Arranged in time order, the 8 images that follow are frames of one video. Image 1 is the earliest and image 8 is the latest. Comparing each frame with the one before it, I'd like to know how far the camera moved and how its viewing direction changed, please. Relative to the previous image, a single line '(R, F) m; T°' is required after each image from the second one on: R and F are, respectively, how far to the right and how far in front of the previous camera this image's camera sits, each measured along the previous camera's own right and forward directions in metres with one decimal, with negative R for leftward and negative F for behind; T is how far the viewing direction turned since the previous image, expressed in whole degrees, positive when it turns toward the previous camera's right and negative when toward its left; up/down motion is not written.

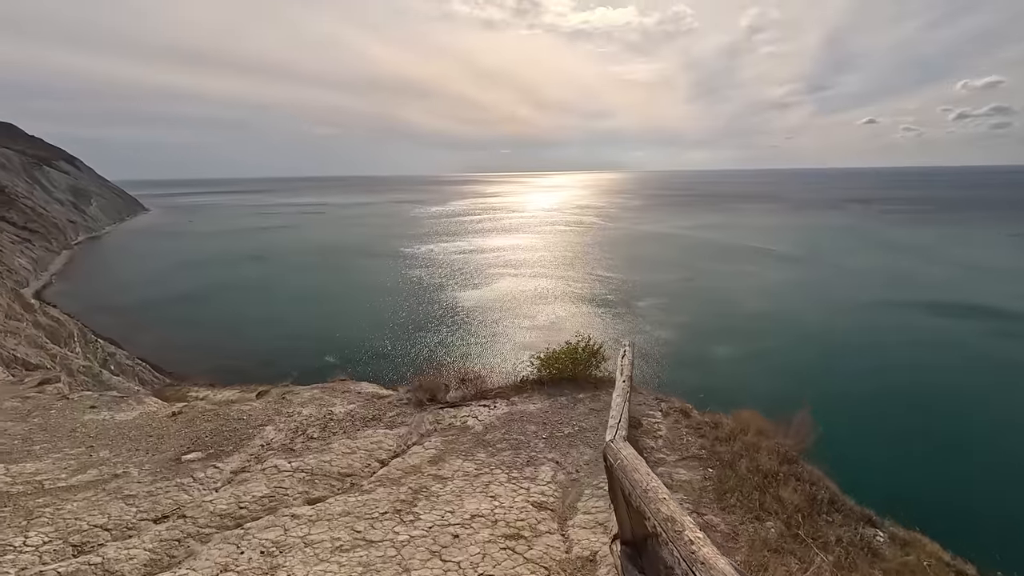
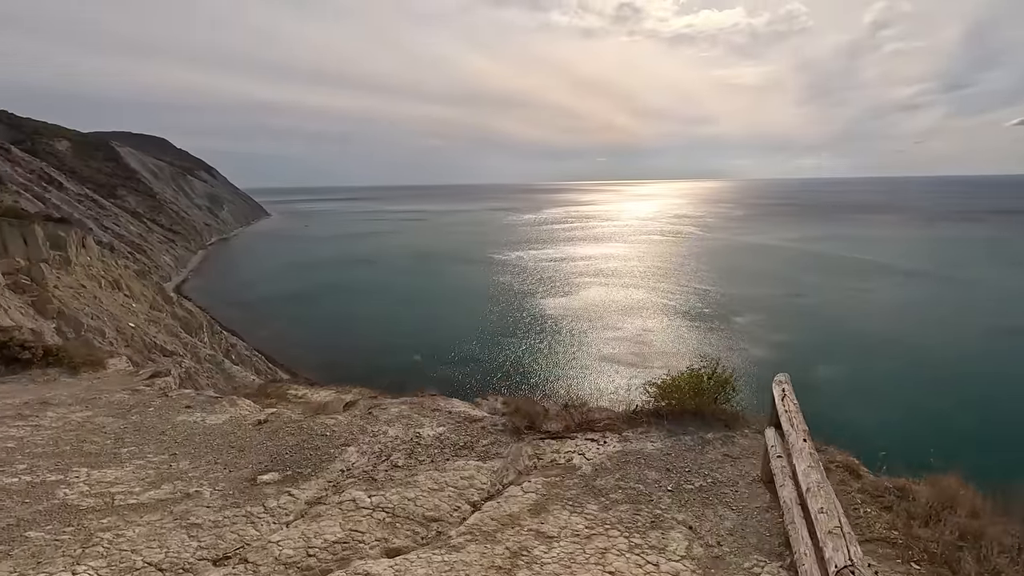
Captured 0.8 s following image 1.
(-0.2, +0.8) m; -10°
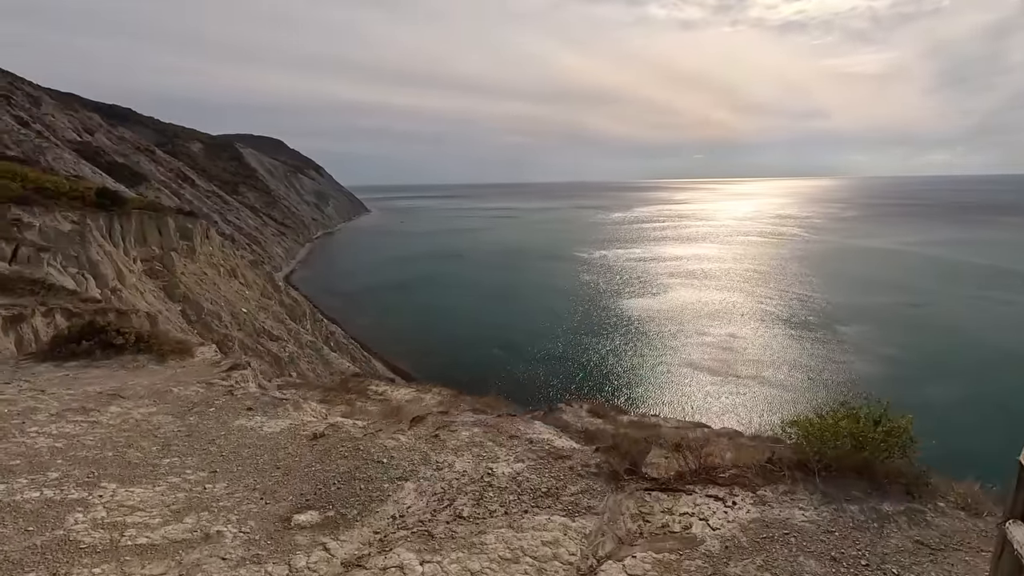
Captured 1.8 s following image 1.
(-0.1, +1.0) m; -9°
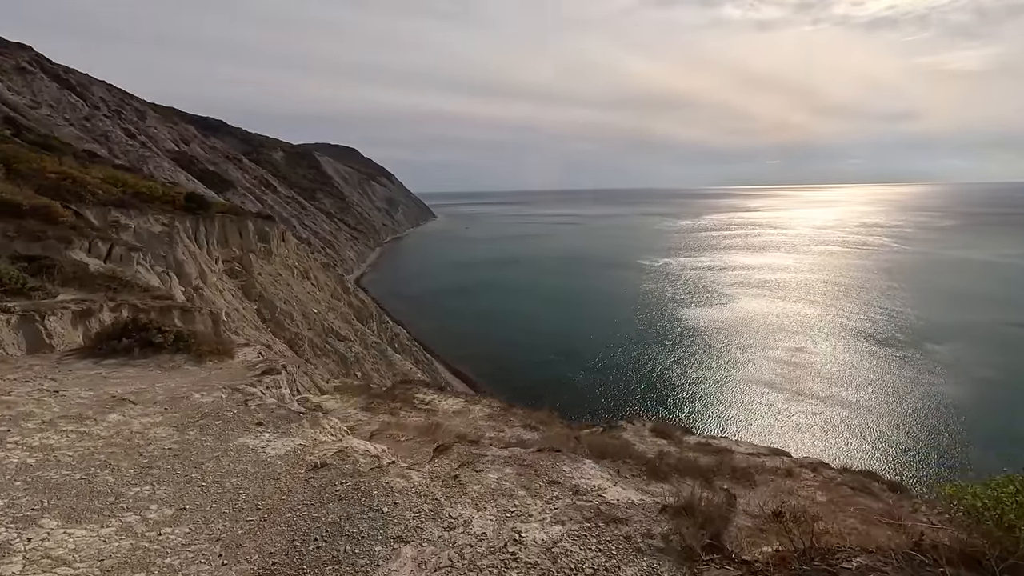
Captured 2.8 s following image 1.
(+0.1, +1.0) m; -7°
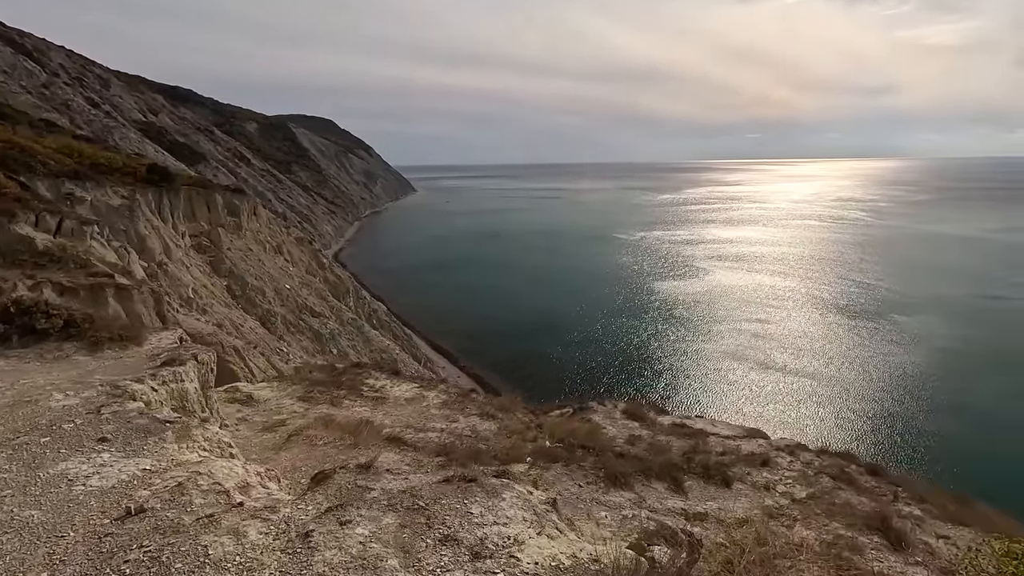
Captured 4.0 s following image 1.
(+0.5, +1.1) m; +2°
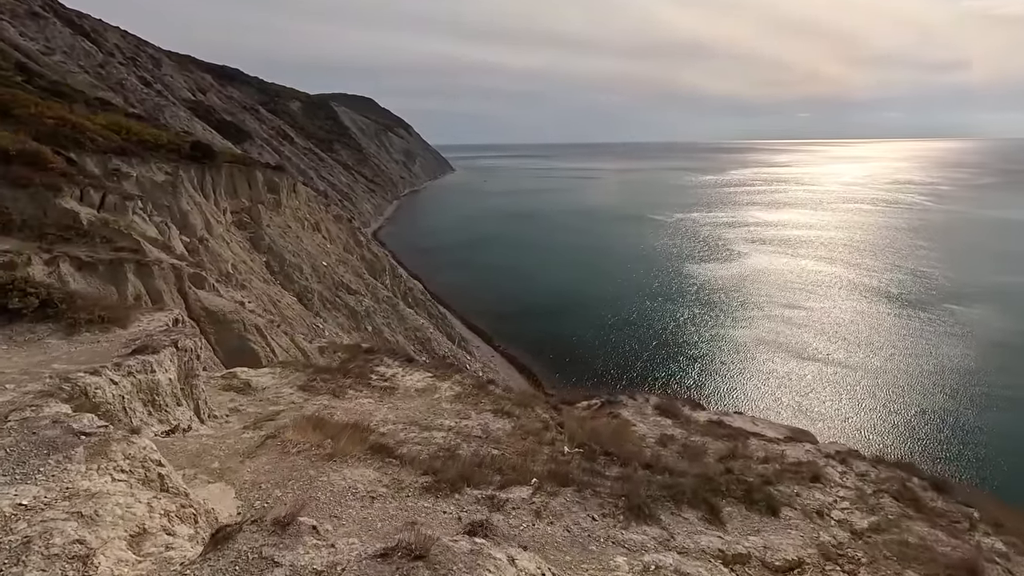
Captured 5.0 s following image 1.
(+0.3, +1.1) m; -4°
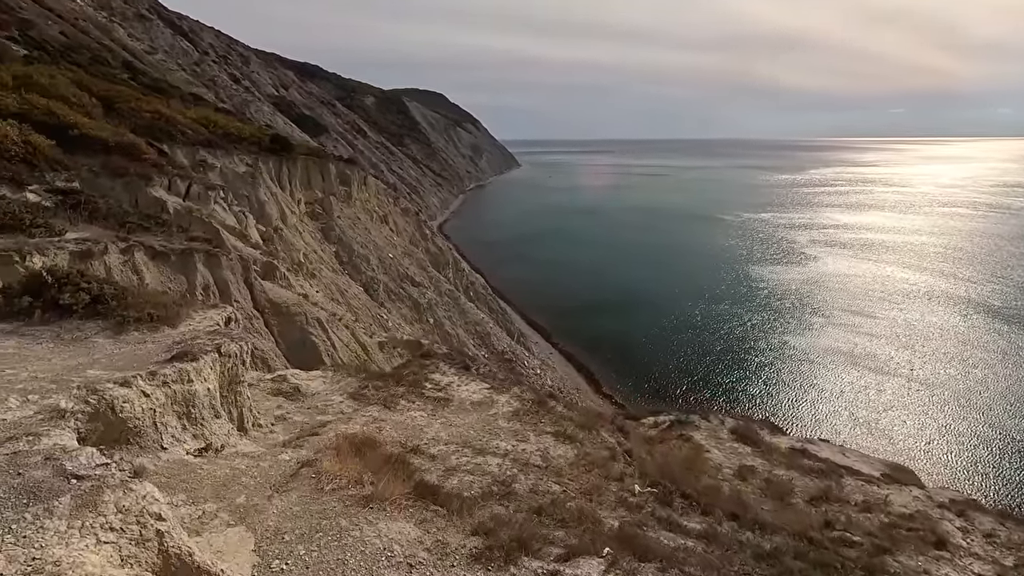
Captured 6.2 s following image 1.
(-0.1, +0.9) m; -6°
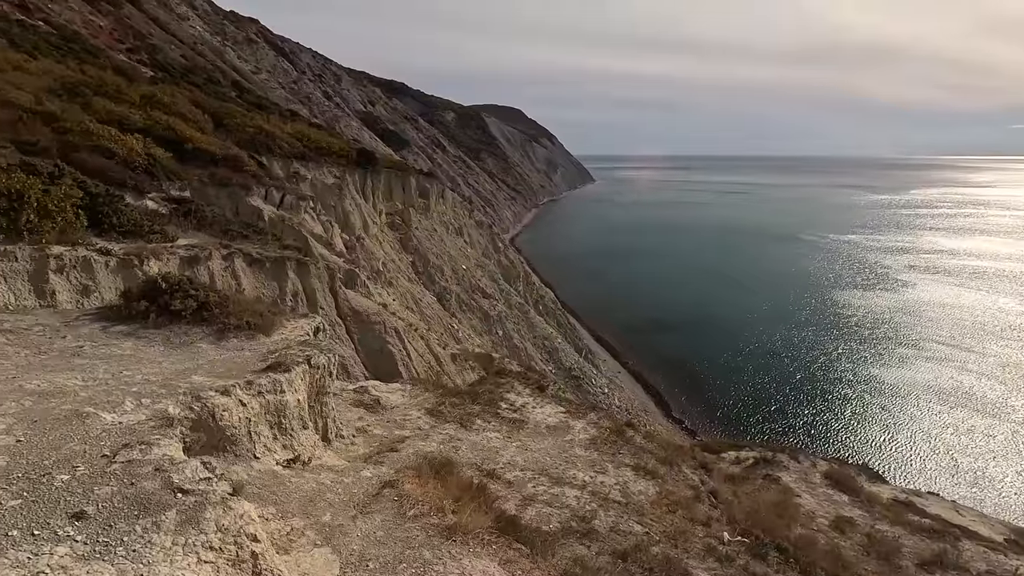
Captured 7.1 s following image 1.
(-0.2, +0.2) m; -7°
